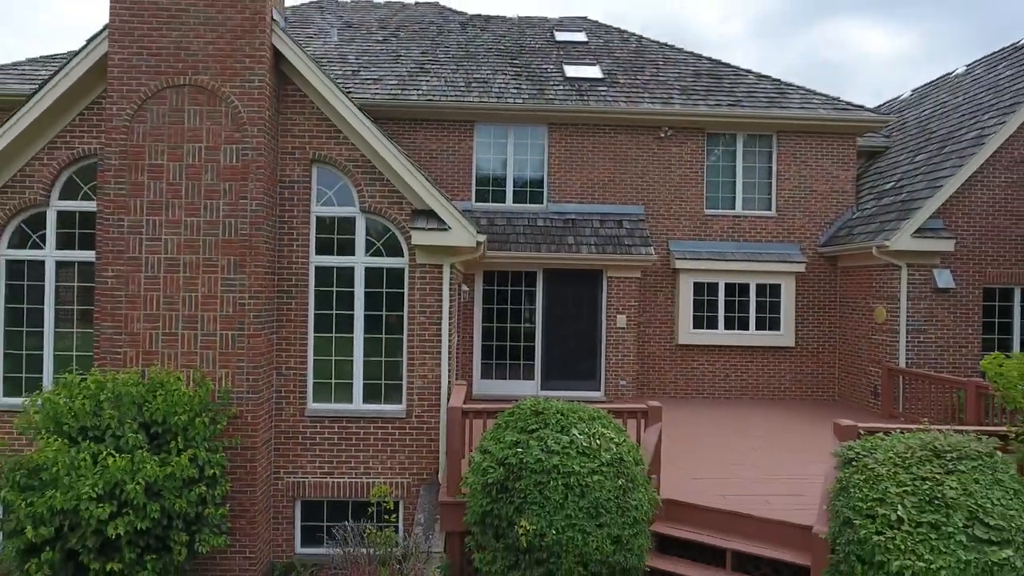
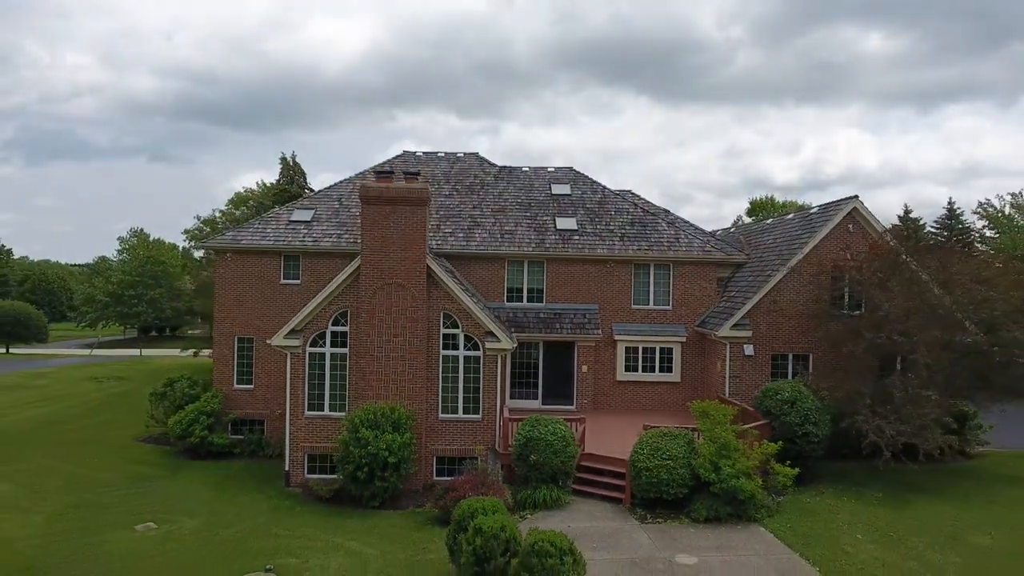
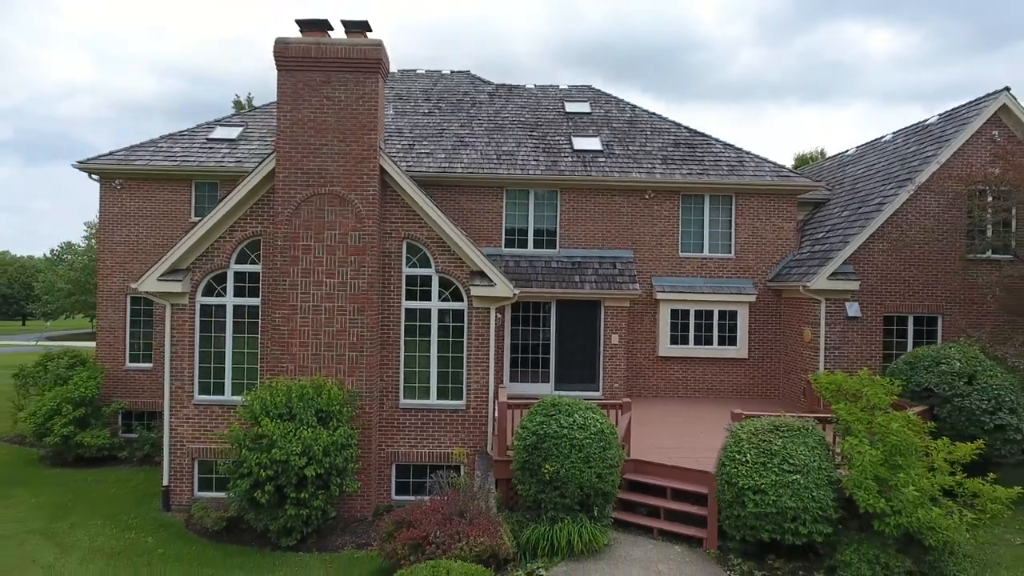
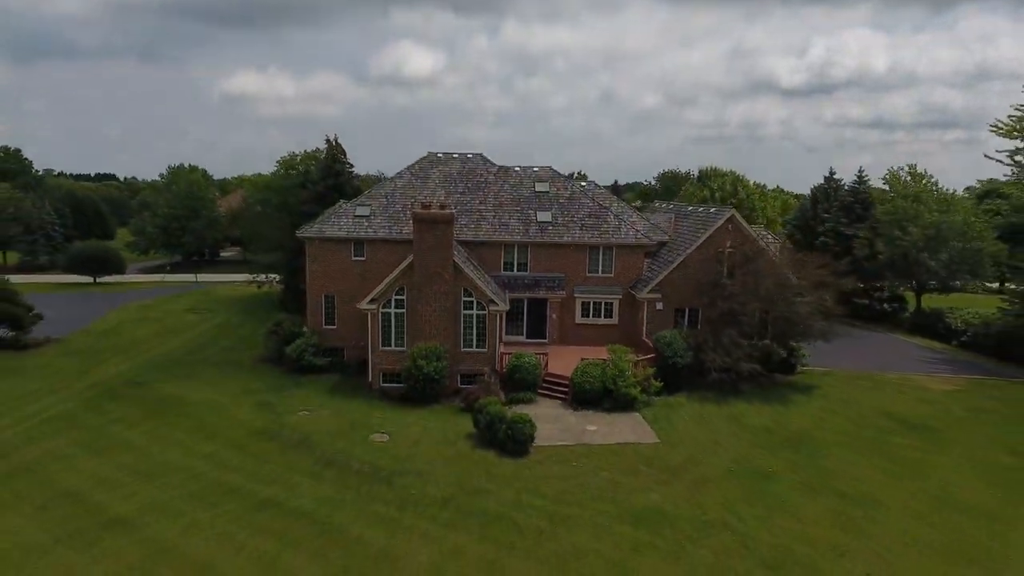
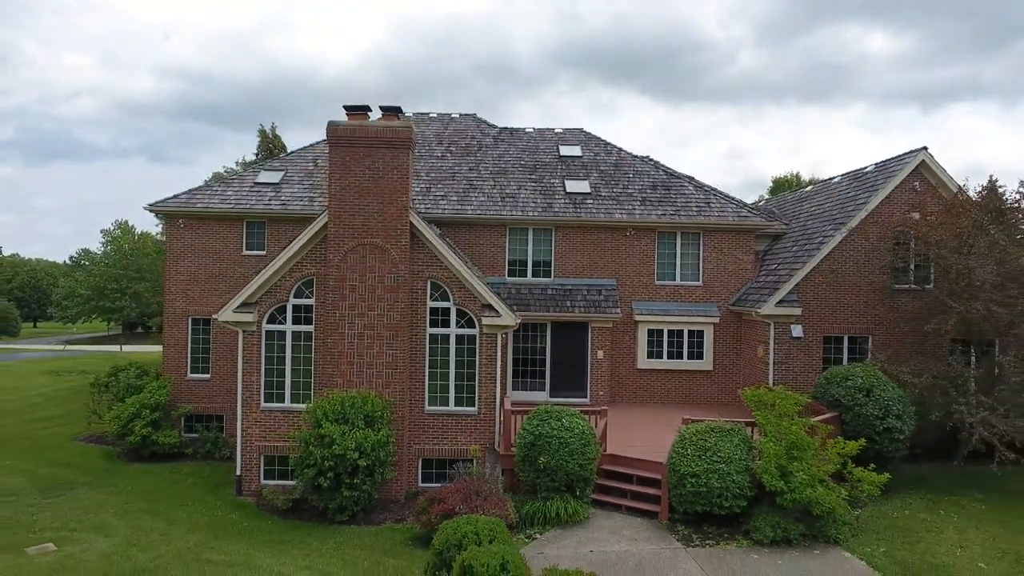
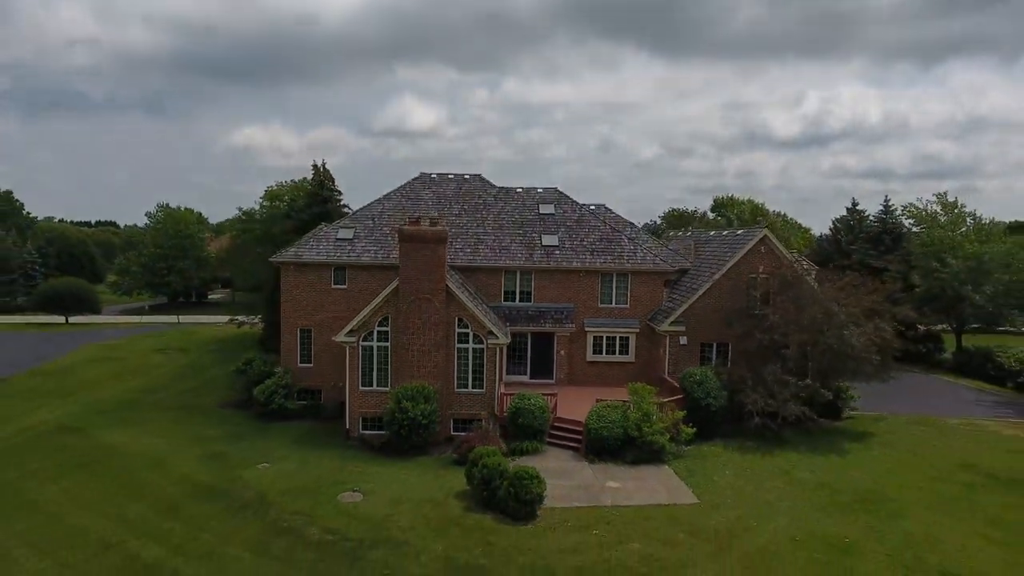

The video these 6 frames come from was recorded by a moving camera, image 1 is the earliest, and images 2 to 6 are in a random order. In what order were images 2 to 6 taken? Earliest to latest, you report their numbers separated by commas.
3, 5, 2, 6, 4
